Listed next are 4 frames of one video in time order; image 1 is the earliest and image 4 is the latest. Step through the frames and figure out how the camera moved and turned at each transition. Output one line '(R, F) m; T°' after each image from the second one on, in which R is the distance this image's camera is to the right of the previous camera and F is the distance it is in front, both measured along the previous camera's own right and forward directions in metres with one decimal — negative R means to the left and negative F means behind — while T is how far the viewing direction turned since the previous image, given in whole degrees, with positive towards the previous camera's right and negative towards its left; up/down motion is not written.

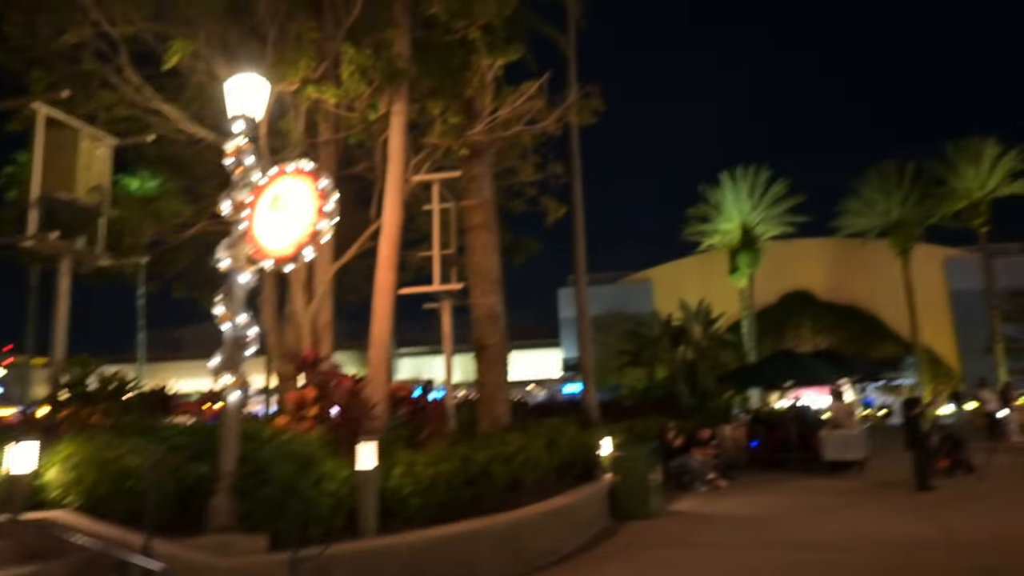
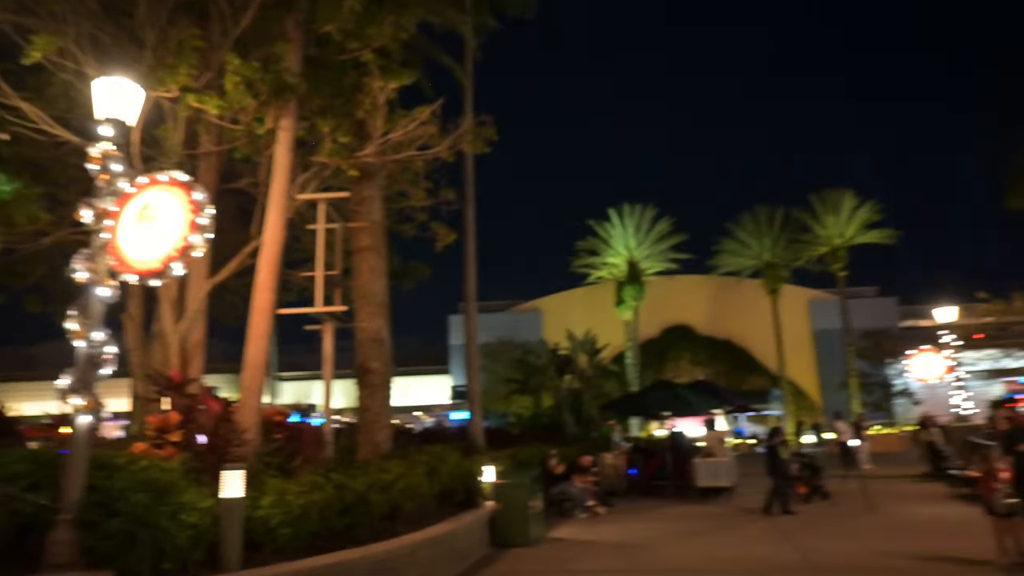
(+0.1, +0.1) m; +8°
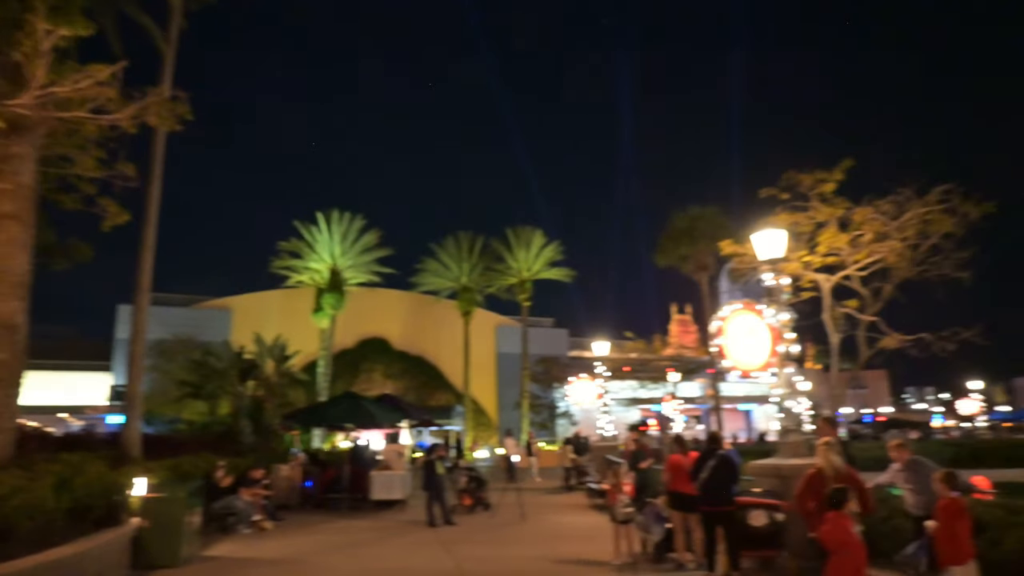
(+0.2, +0.4) m; +21°
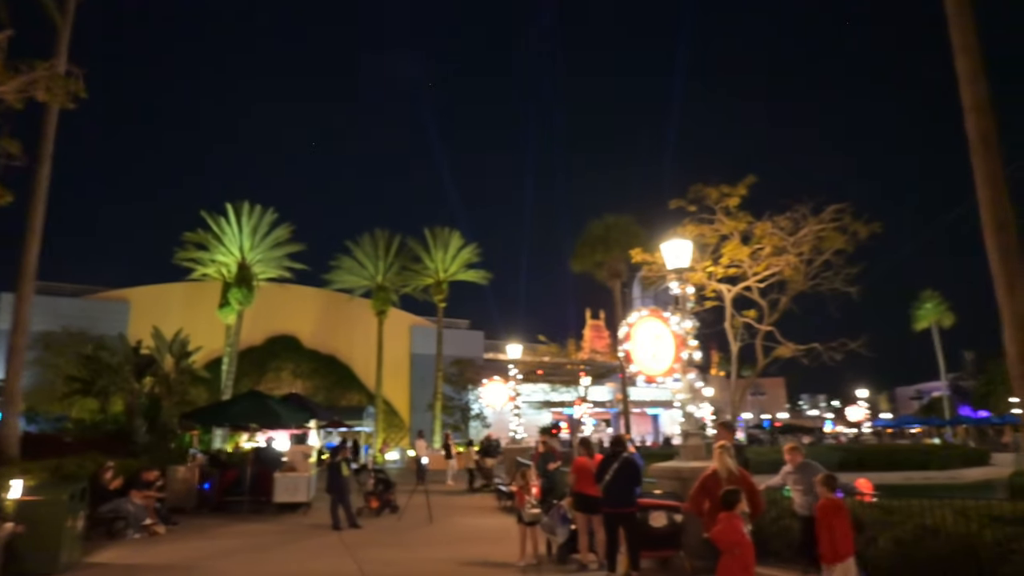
(+0.1, +0.2) m; +6°
